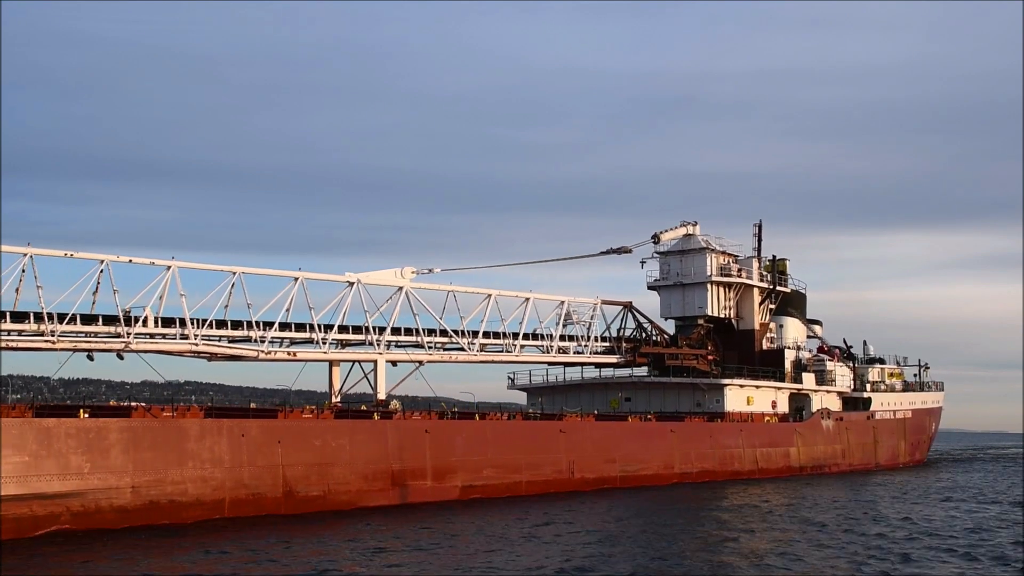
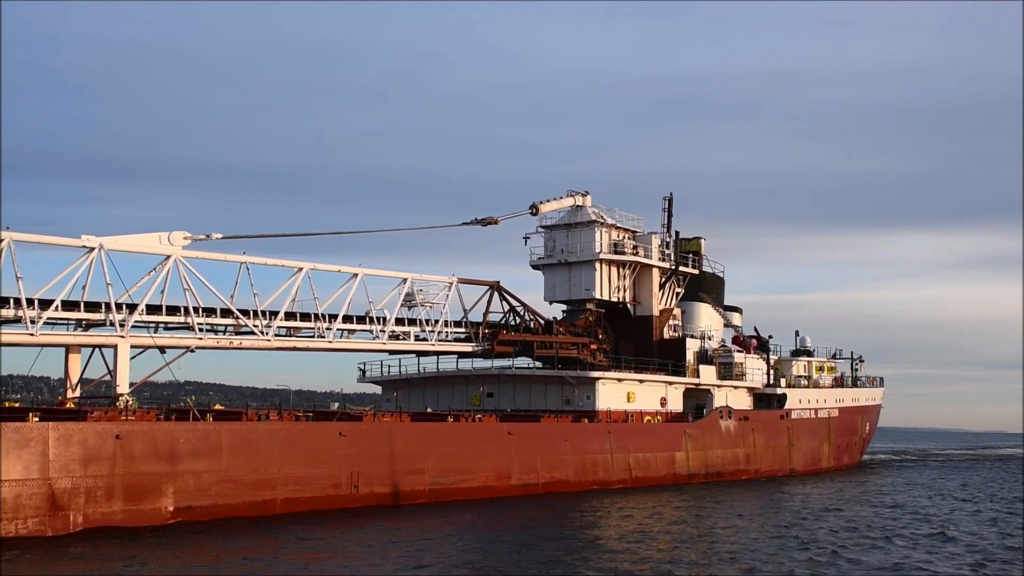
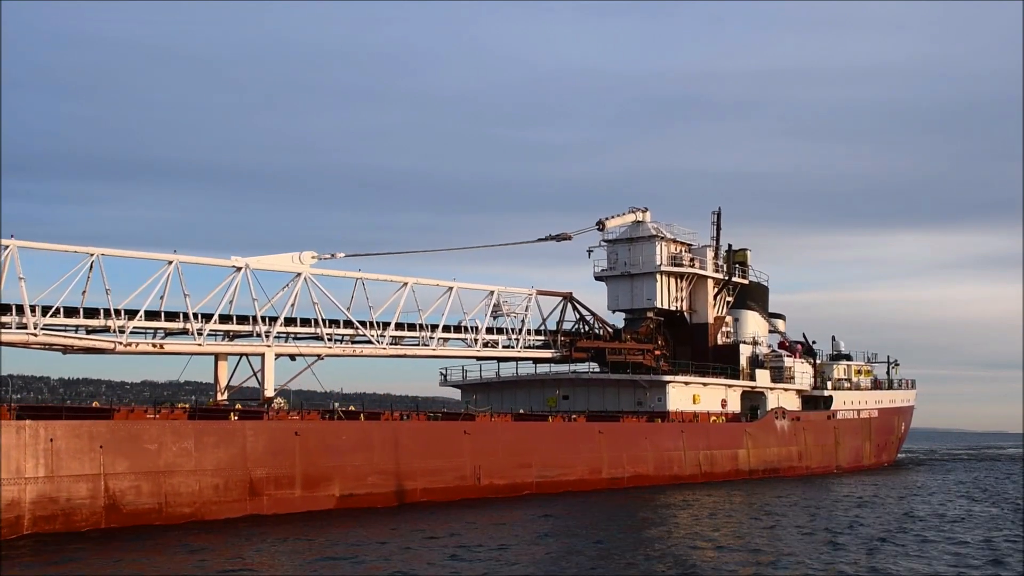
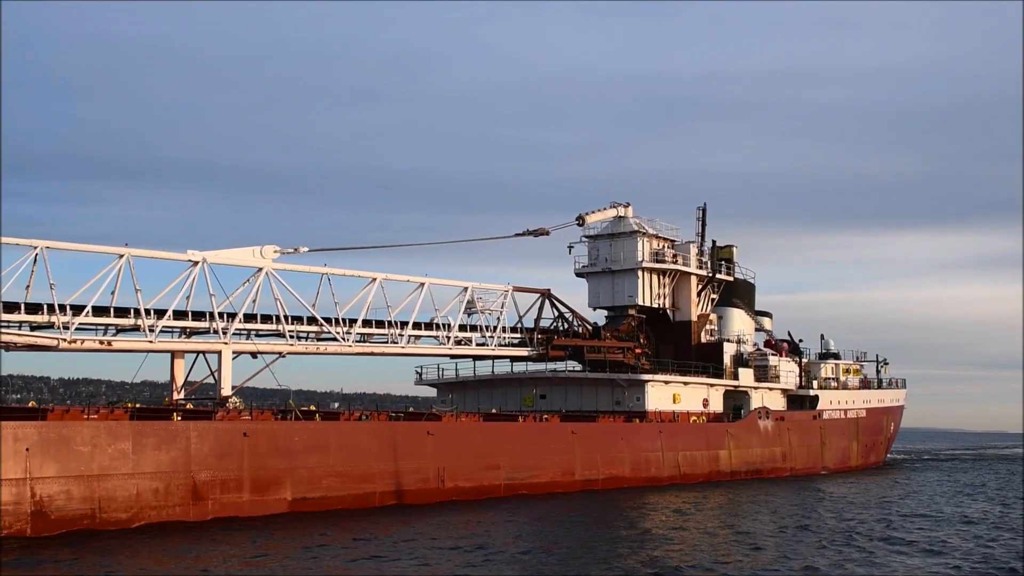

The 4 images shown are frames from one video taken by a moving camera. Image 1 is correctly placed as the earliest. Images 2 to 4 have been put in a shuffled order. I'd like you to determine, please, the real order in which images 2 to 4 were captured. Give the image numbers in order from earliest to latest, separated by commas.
3, 4, 2
